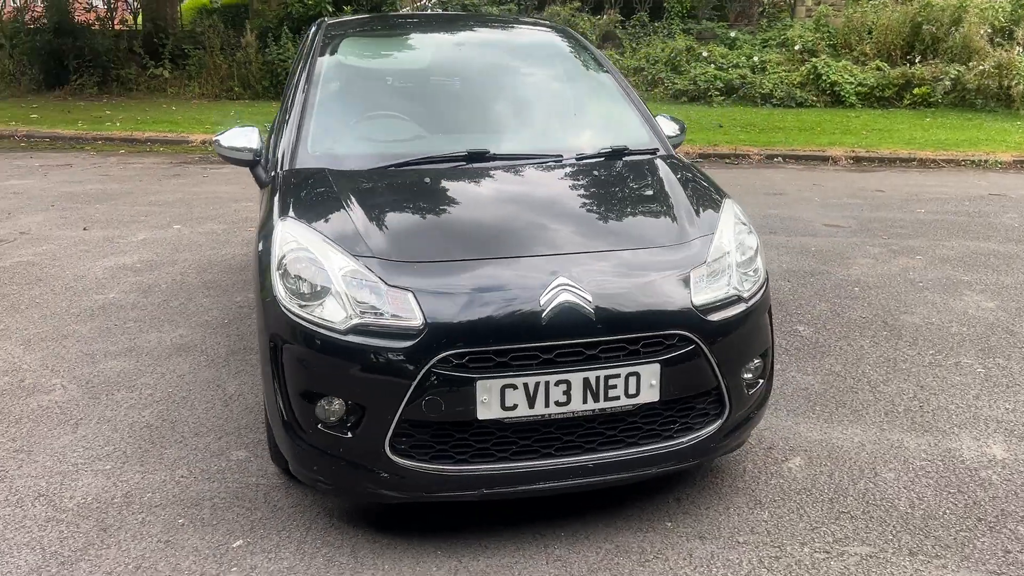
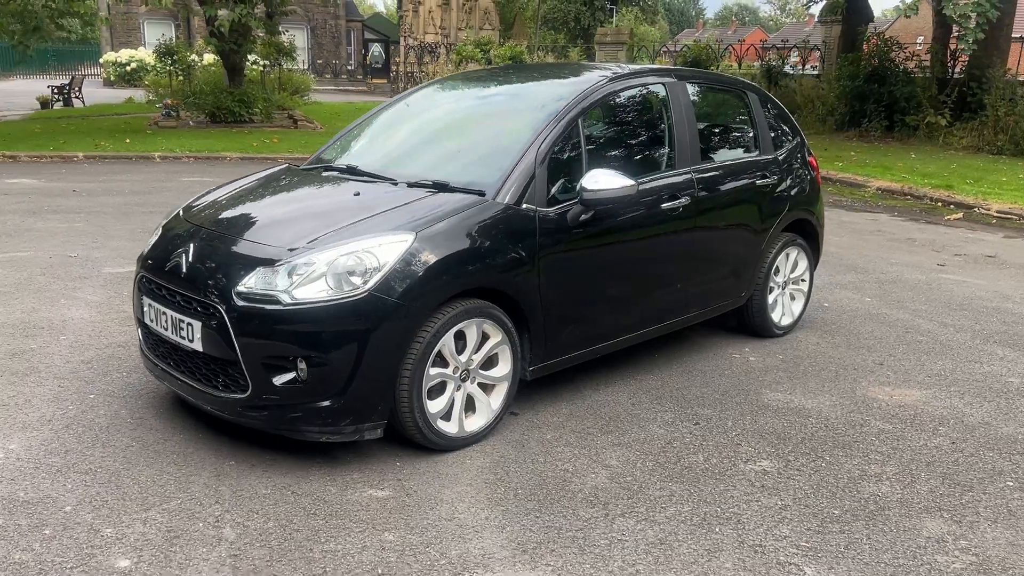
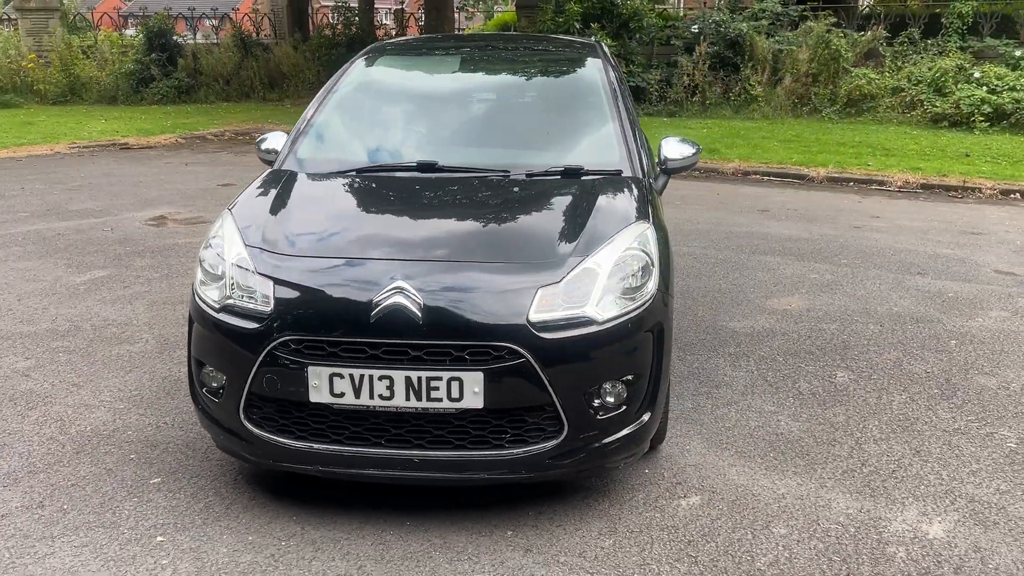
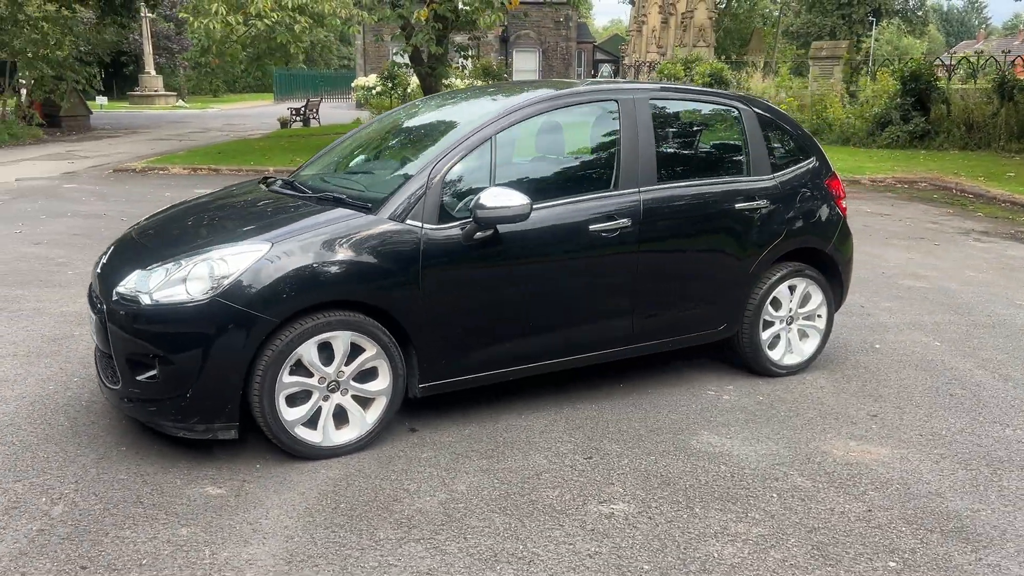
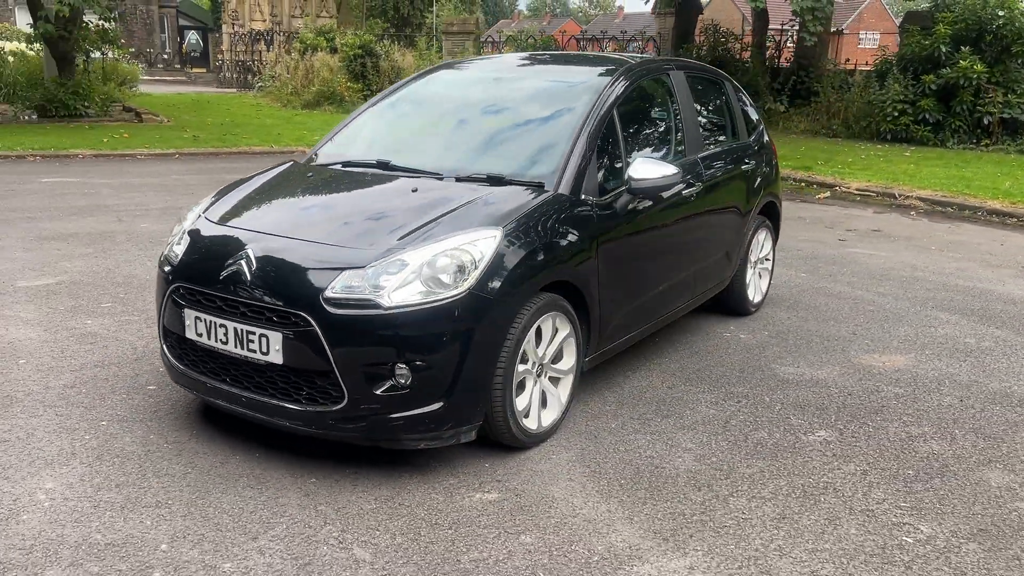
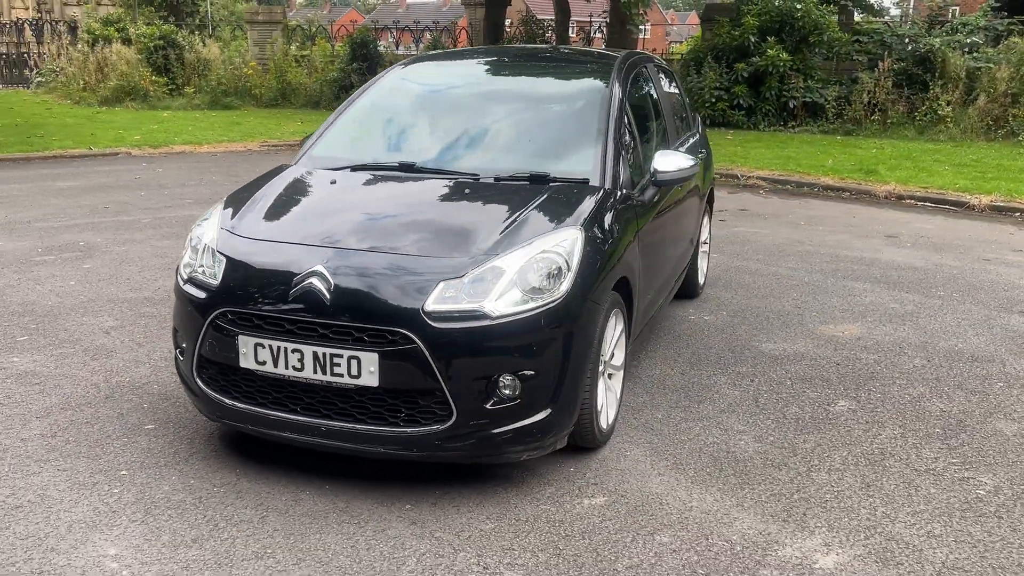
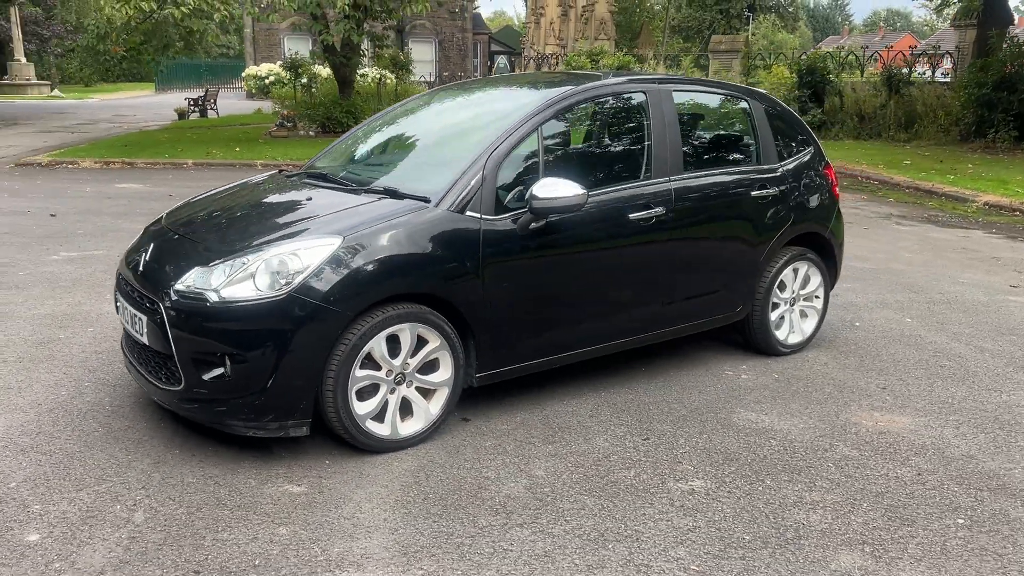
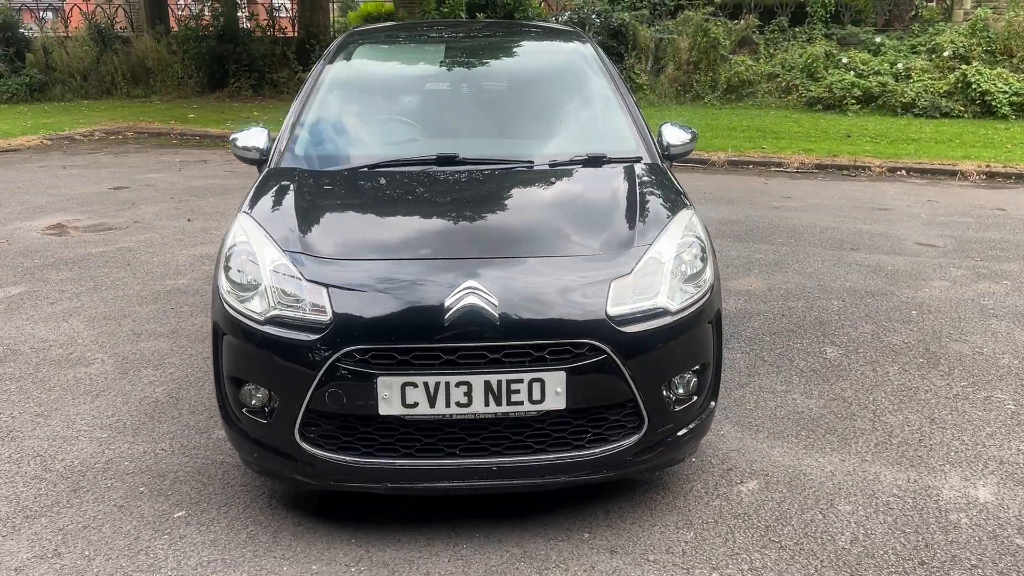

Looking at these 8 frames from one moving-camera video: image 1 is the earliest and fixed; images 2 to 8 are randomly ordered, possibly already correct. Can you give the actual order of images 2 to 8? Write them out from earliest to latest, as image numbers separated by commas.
8, 3, 6, 5, 2, 7, 4
